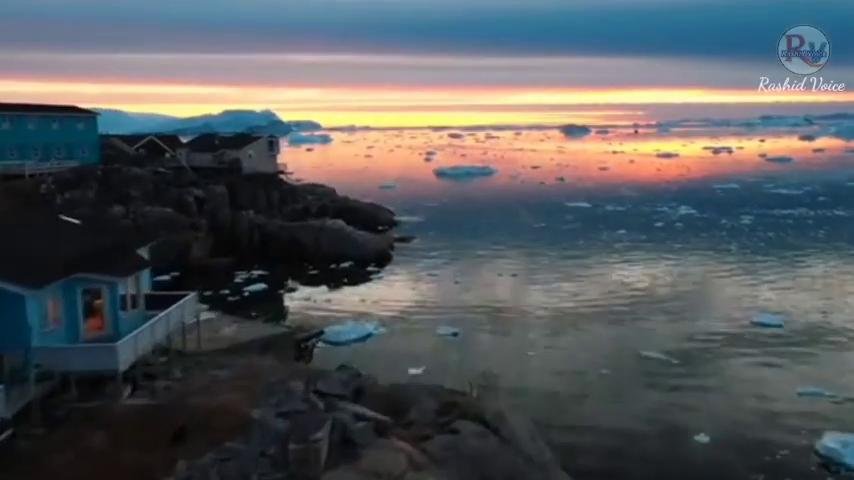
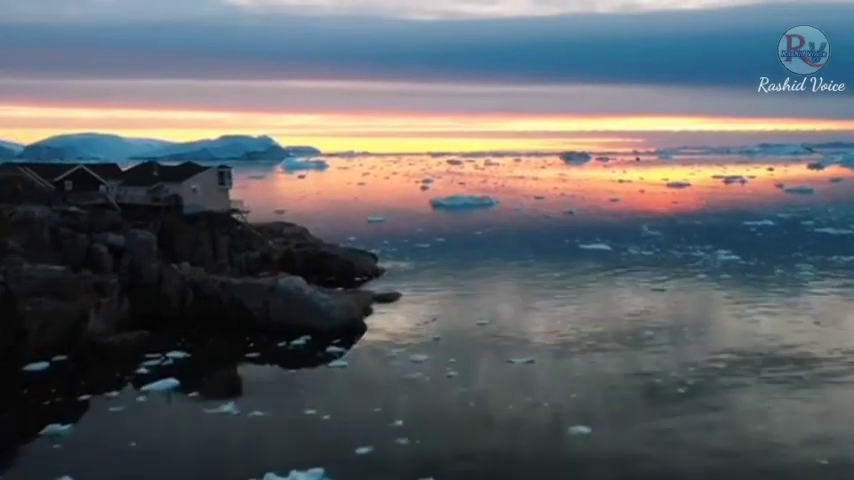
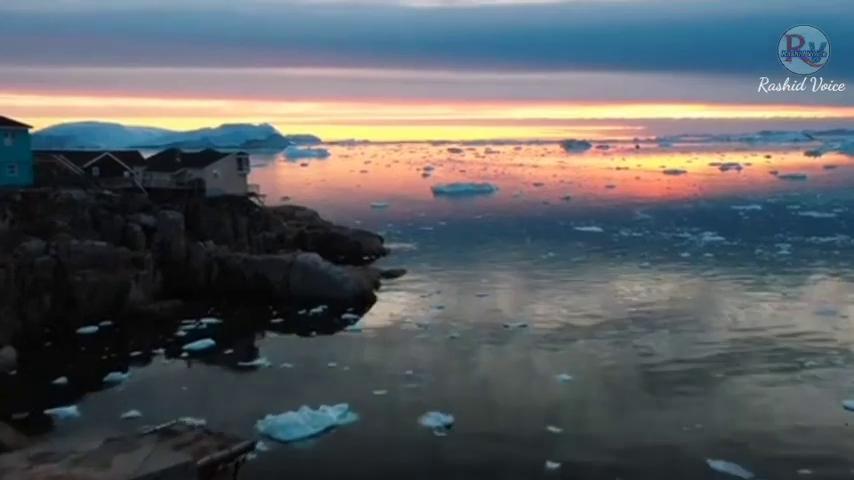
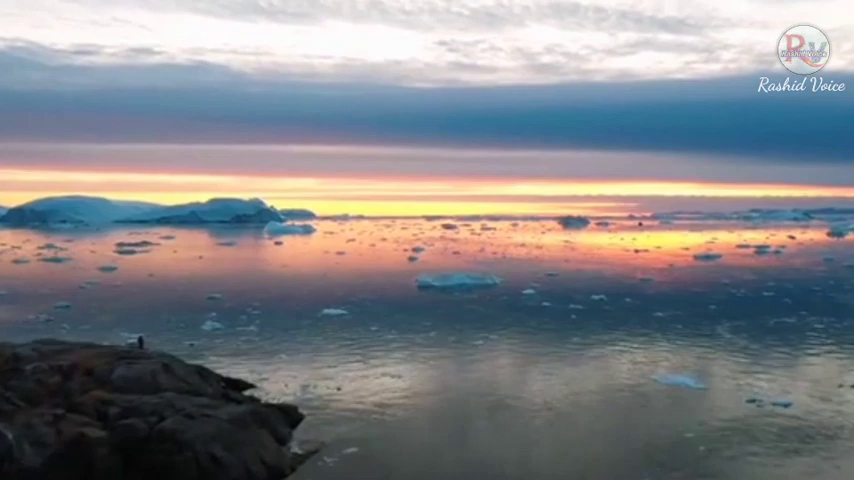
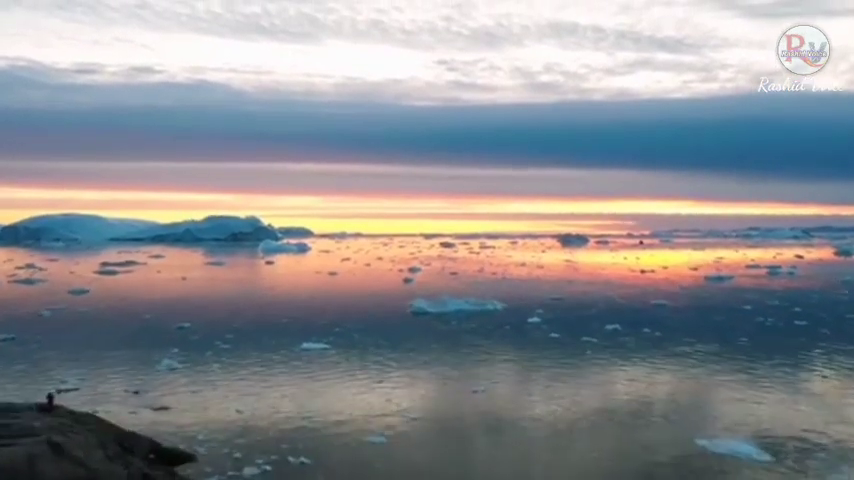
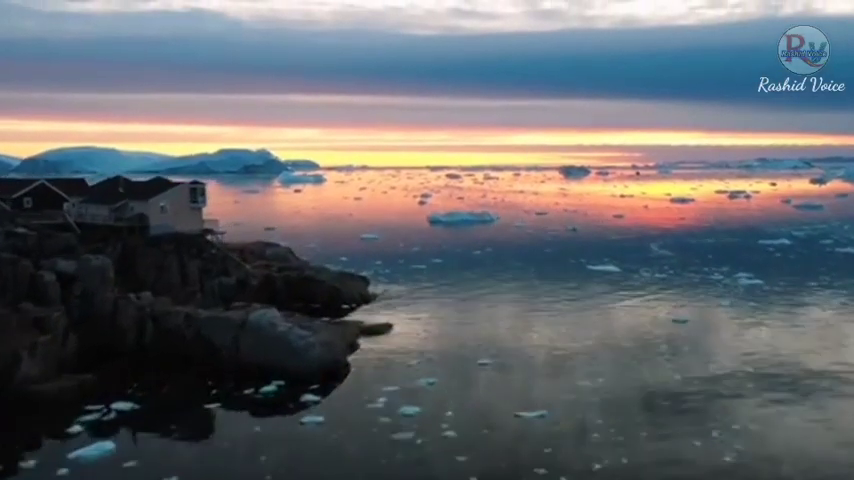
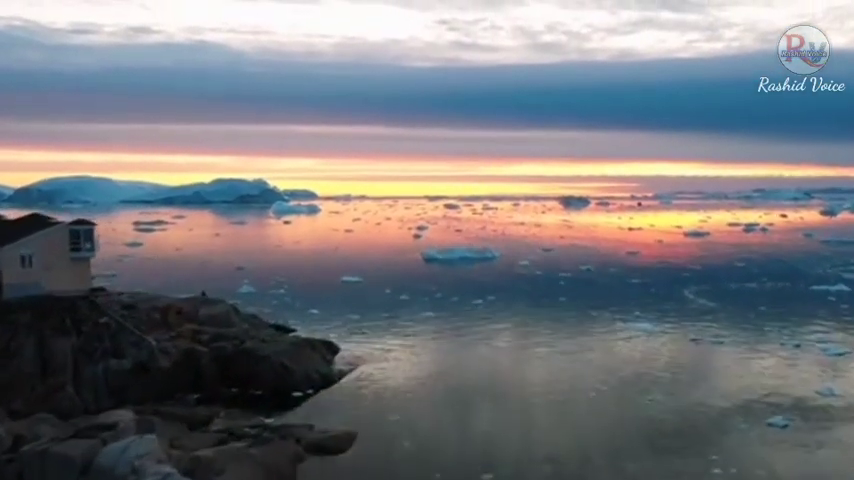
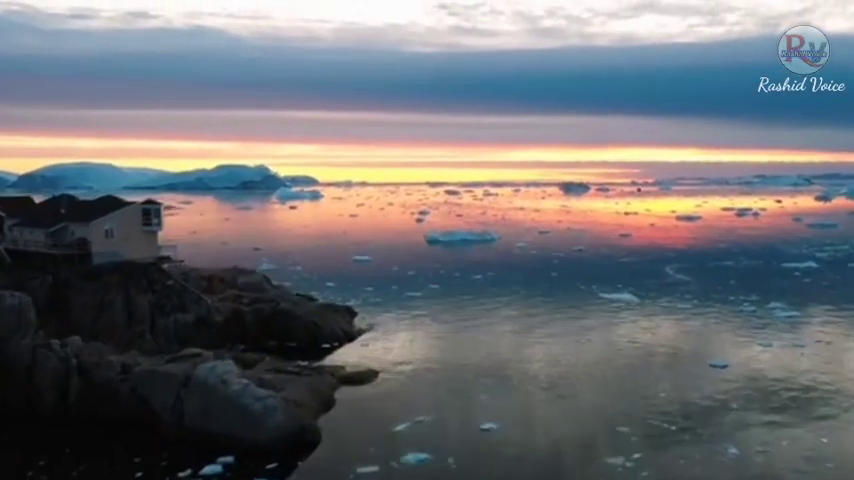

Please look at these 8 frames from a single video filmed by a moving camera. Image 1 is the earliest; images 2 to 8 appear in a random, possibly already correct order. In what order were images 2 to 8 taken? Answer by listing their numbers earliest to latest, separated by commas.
3, 2, 6, 8, 7, 4, 5
